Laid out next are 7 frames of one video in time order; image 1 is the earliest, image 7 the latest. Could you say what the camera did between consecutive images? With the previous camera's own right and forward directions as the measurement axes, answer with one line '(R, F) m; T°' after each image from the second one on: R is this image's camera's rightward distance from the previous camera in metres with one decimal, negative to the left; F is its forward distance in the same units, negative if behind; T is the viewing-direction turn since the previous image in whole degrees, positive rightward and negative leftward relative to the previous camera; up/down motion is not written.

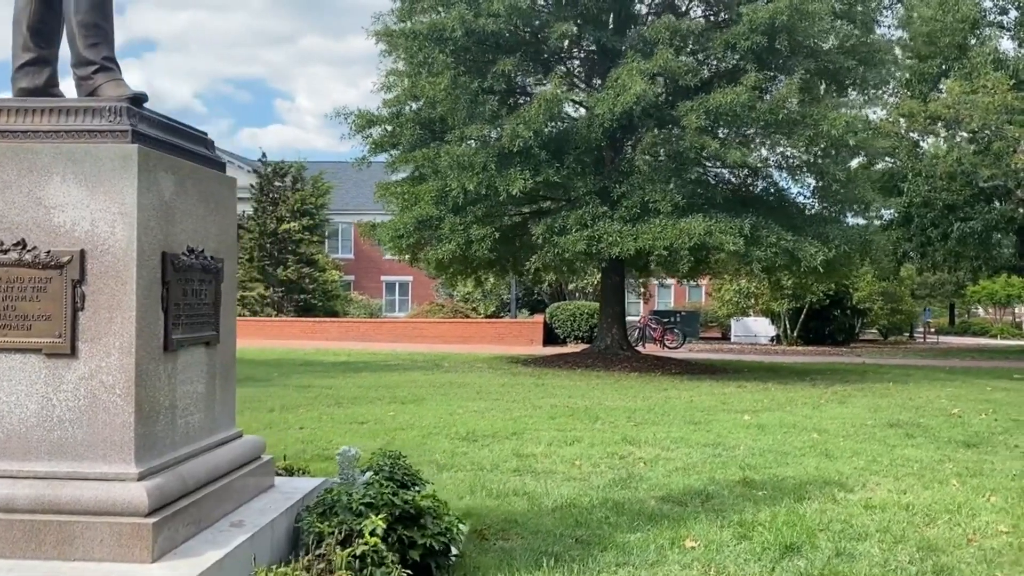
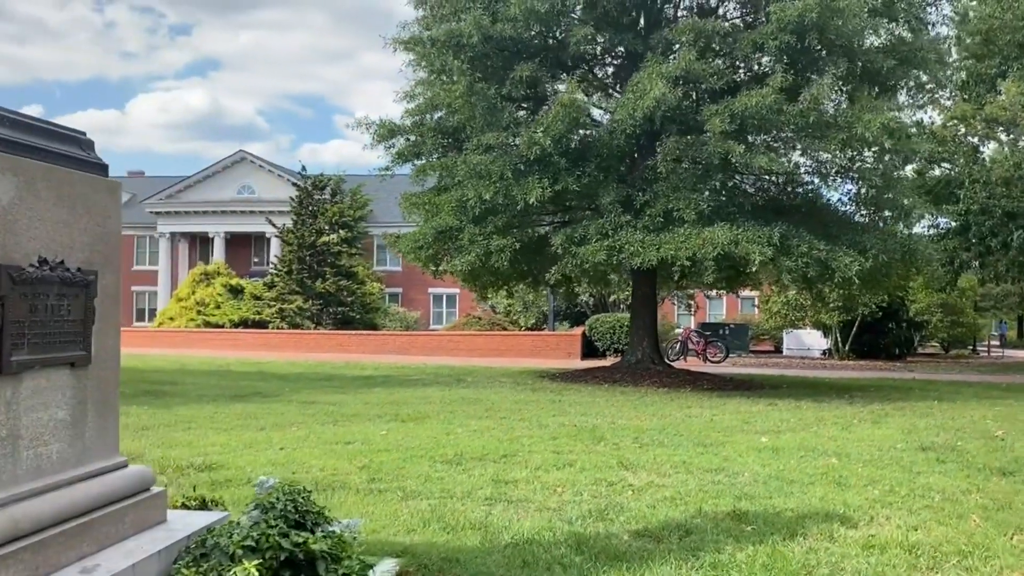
(+0.6, +0.5) m; -4°
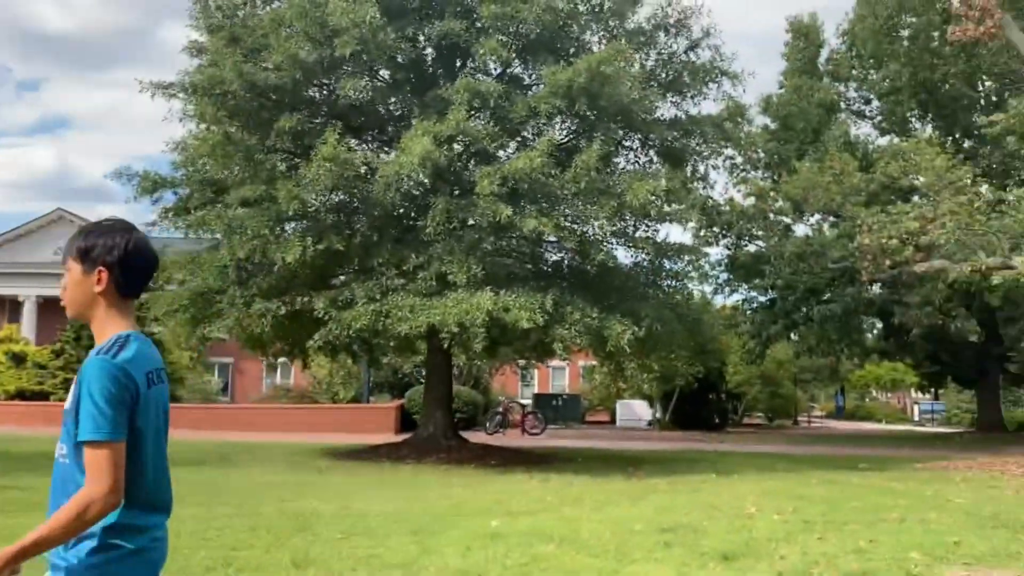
(+1.5, +0.8) m; +9°
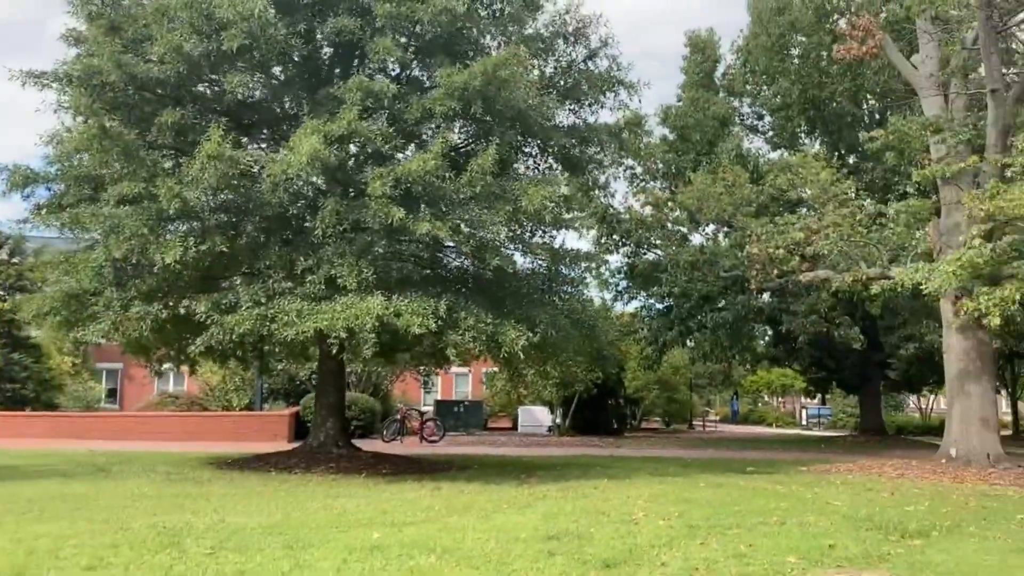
(+0.2, +0.2) m; +6°
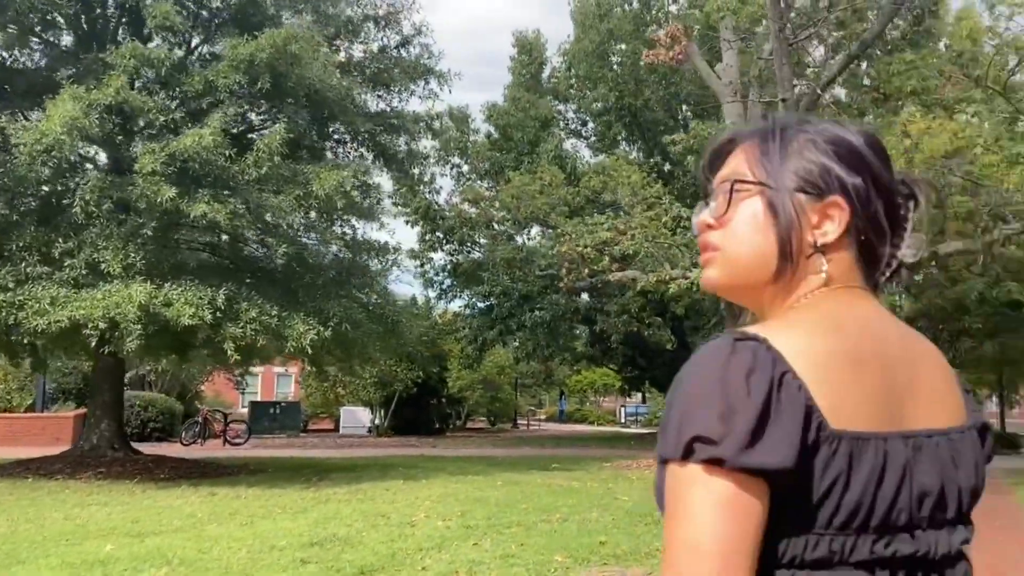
(+0.7, +0.5) m; +10°
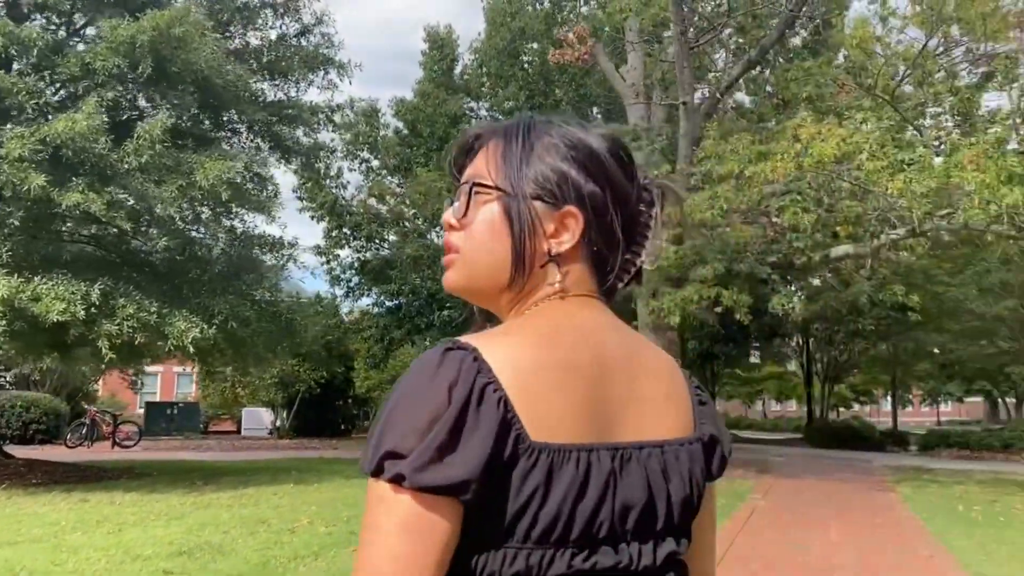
(+0.3, +0.2) m; +5°
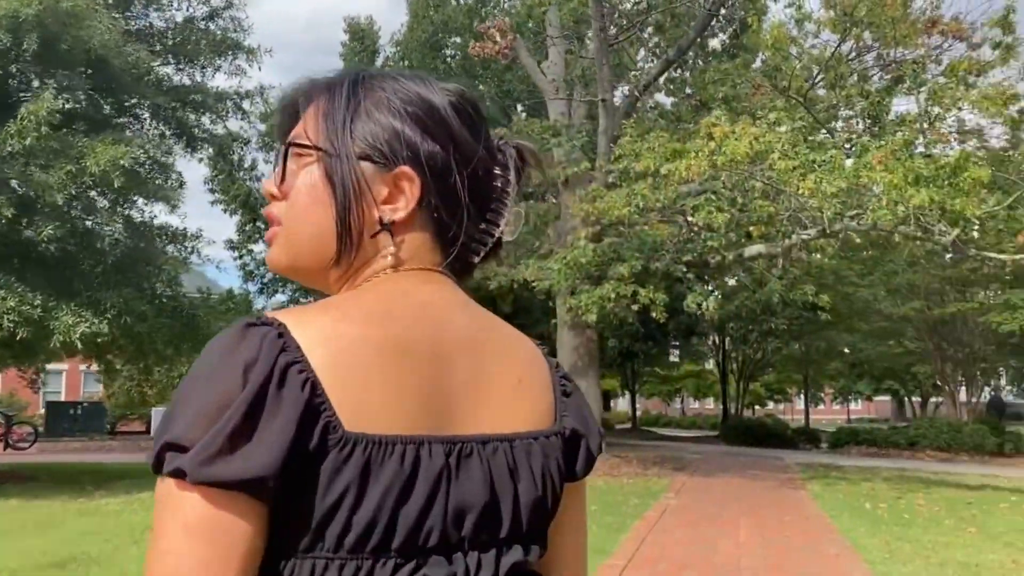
(+0.2, +0.3) m; +5°
